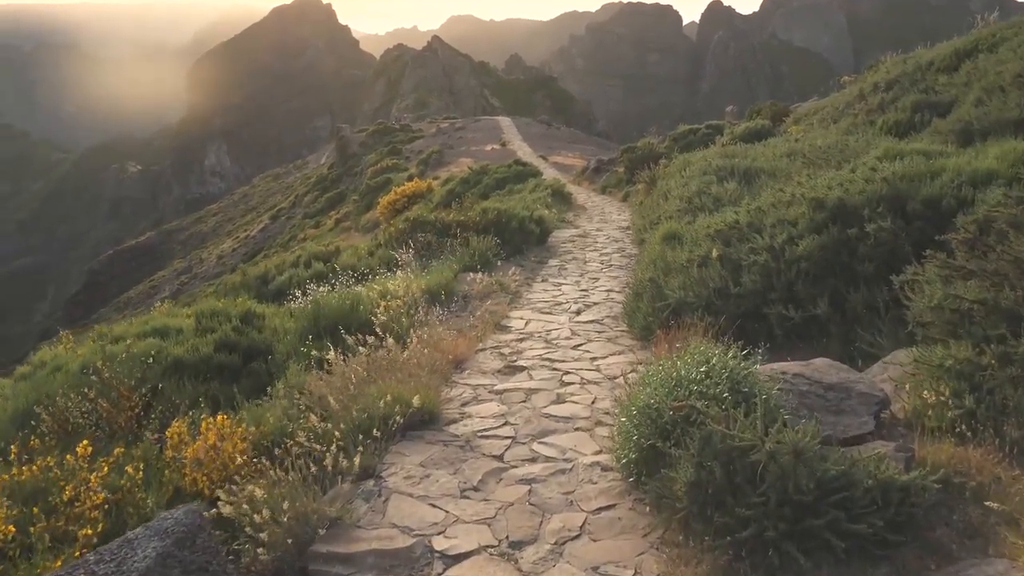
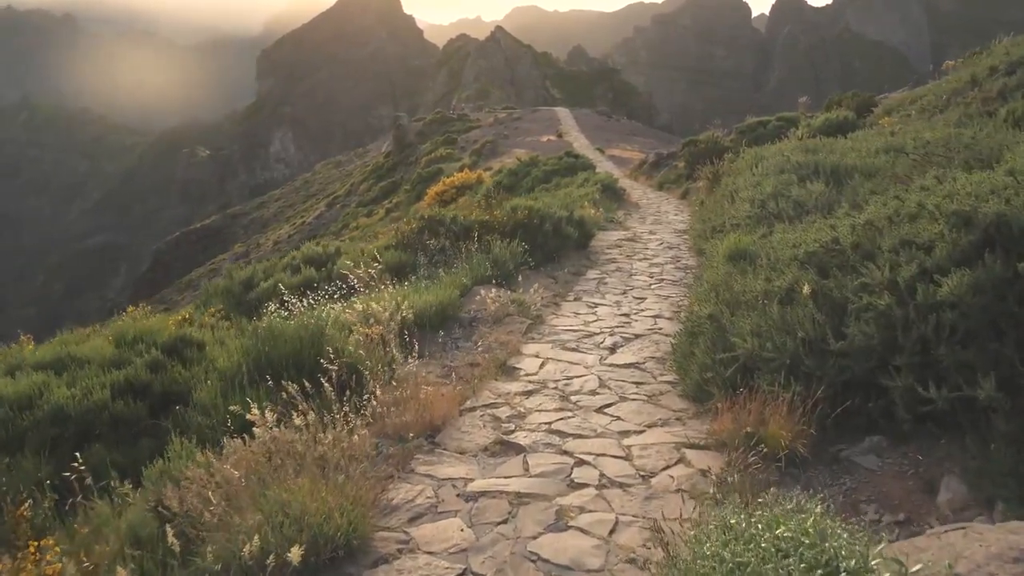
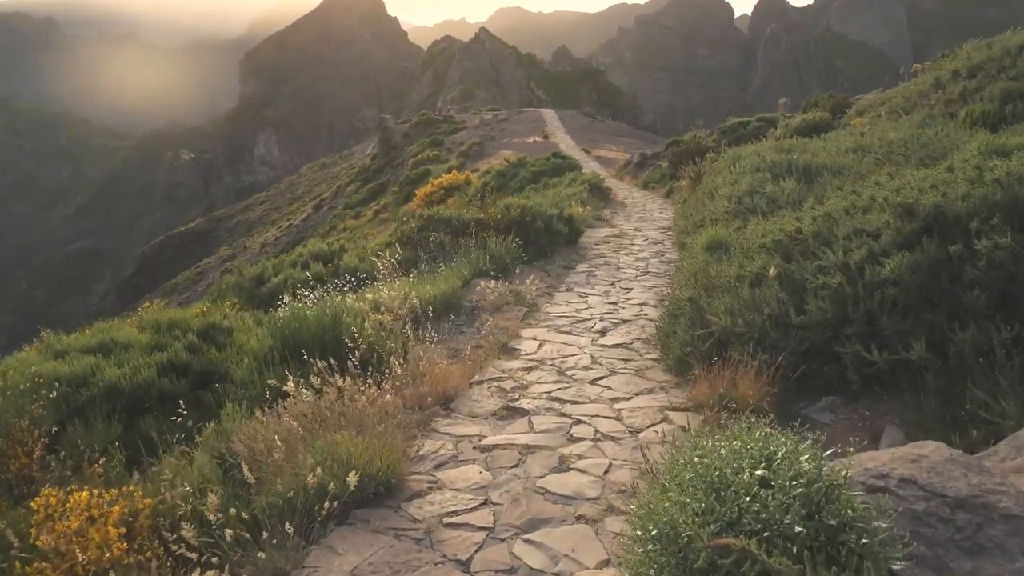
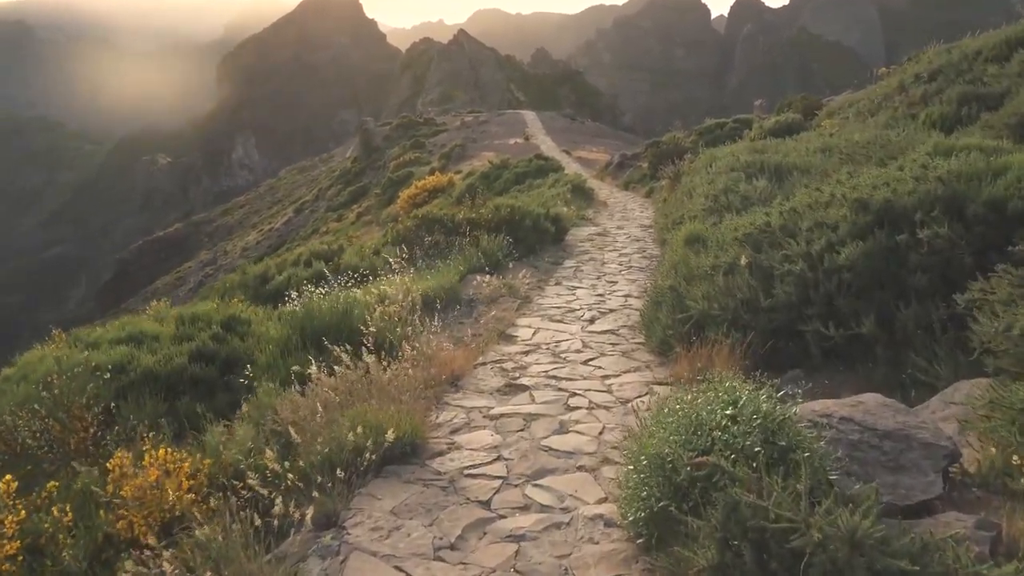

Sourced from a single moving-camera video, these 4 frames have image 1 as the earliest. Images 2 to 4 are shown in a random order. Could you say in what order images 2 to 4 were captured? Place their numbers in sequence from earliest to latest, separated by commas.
4, 3, 2
